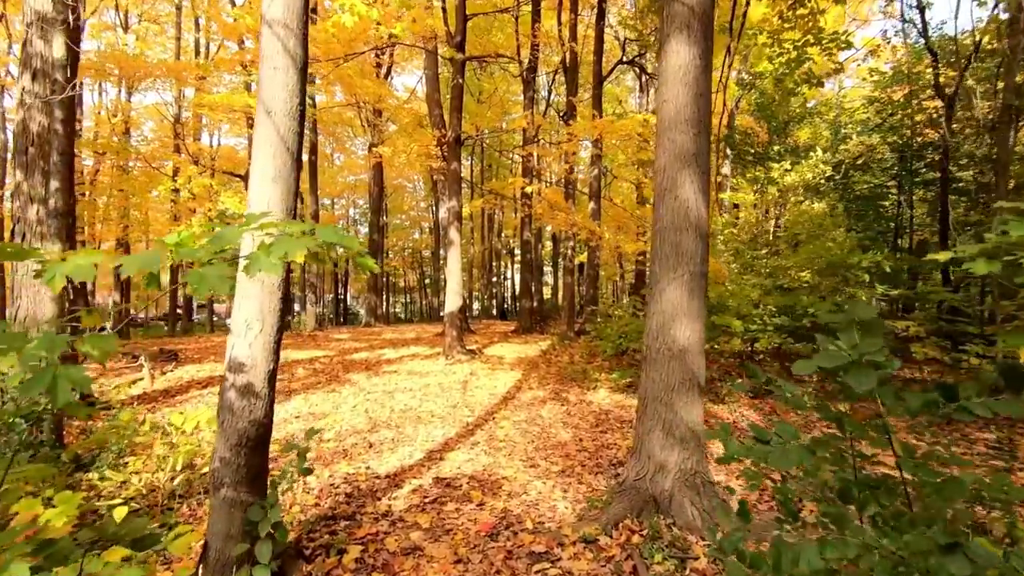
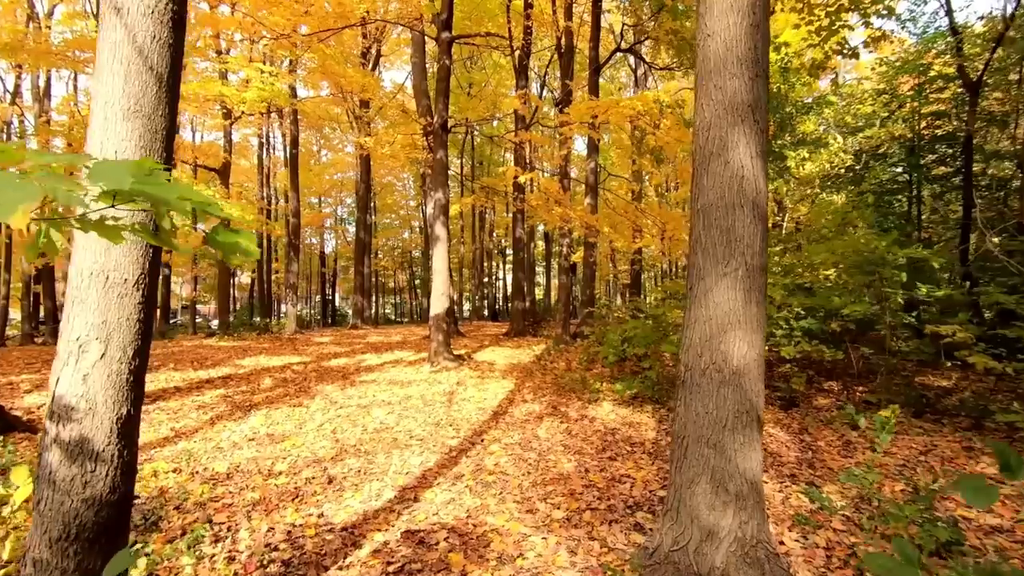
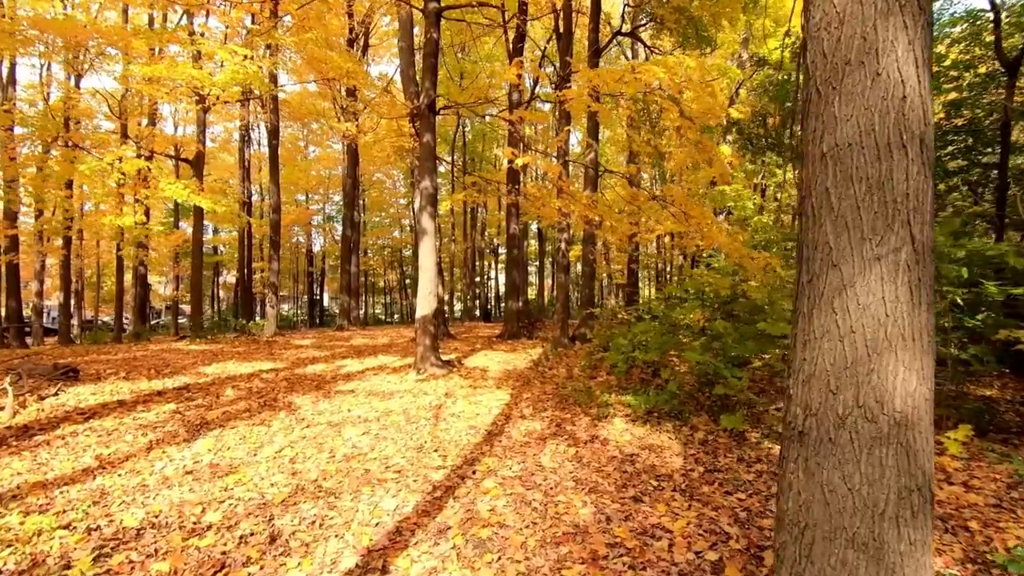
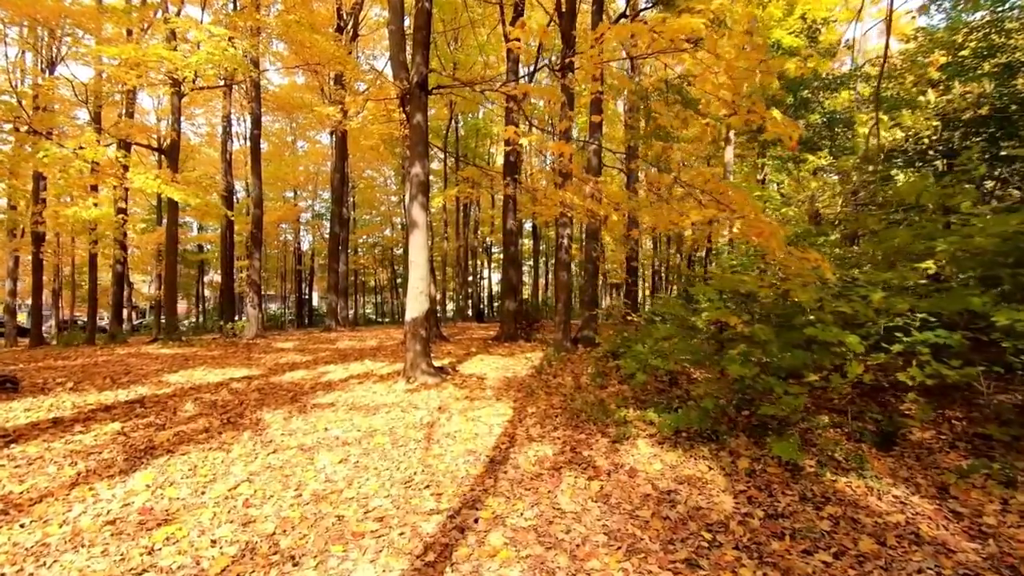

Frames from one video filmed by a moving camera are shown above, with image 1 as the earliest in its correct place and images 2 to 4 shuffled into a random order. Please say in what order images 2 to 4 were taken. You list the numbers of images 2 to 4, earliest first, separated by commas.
2, 3, 4
